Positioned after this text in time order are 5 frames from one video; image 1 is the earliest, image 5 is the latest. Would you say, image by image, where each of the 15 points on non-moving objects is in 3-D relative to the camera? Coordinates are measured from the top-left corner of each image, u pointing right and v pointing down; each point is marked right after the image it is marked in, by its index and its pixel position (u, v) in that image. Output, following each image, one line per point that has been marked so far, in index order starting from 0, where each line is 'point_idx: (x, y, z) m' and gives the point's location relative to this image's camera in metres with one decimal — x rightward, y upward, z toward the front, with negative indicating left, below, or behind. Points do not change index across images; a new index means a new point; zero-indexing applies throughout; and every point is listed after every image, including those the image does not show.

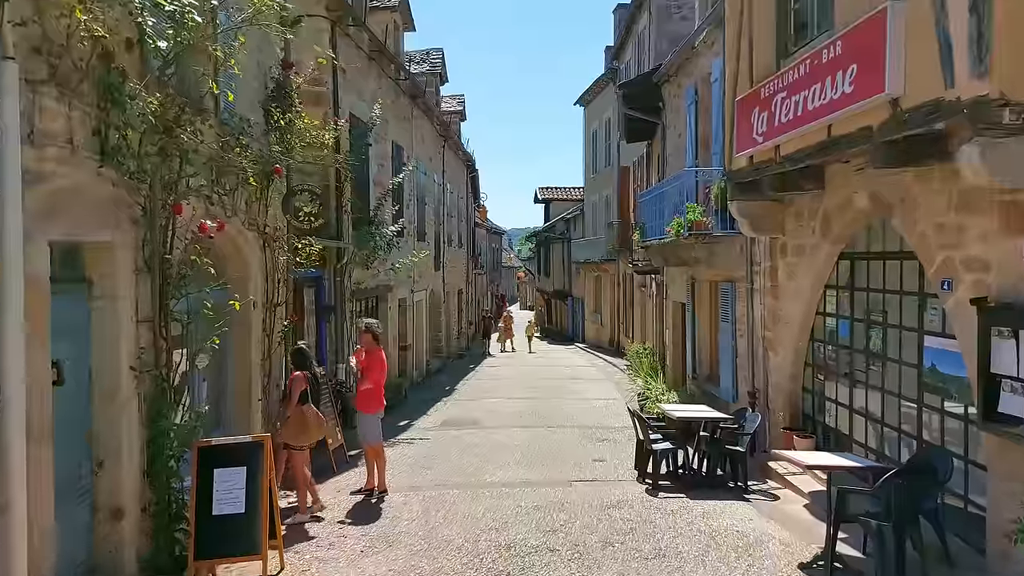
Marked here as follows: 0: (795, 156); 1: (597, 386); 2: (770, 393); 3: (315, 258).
0: (+2.8, +1.3, +6.1) m
1: (+2.1, -2.5, +15.6) m
2: (+3.3, -1.3, +8.0) m
3: (-3.0, +0.5, +9.3) m
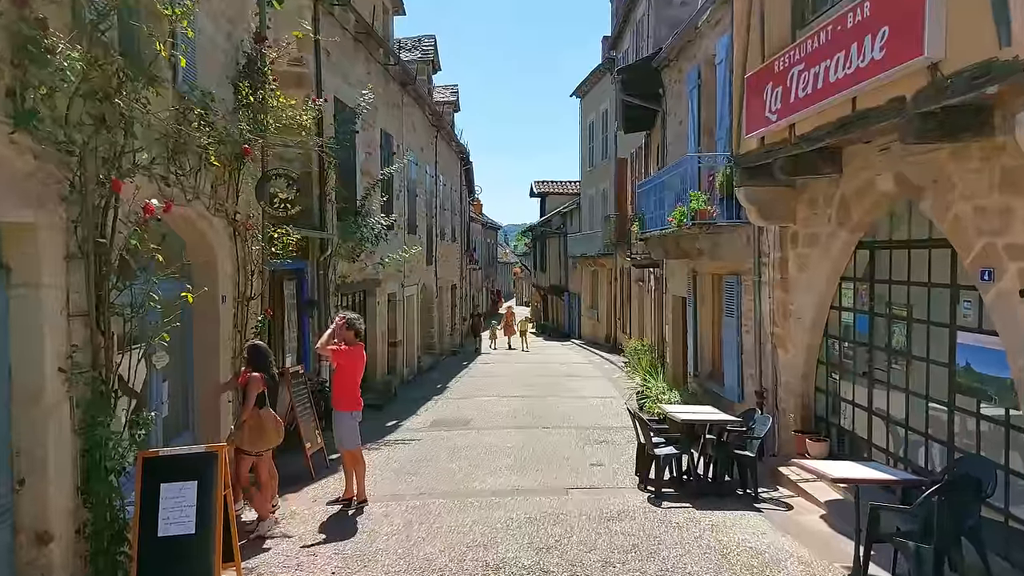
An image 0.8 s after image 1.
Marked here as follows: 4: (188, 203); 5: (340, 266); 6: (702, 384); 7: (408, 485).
0: (+2.7, +1.4, +5.5) m
1: (+2.0, -2.3, +15.1) m
2: (+3.2, -1.3, +7.5) m
3: (-3.1, +0.6, +8.7) m
4: (-3.0, +0.8, +5.8) m
5: (-3.2, +0.4, +11.5) m
6: (+3.1, -1.6, +10.3) m
7: (-1.2, -2.2, +7.0) m
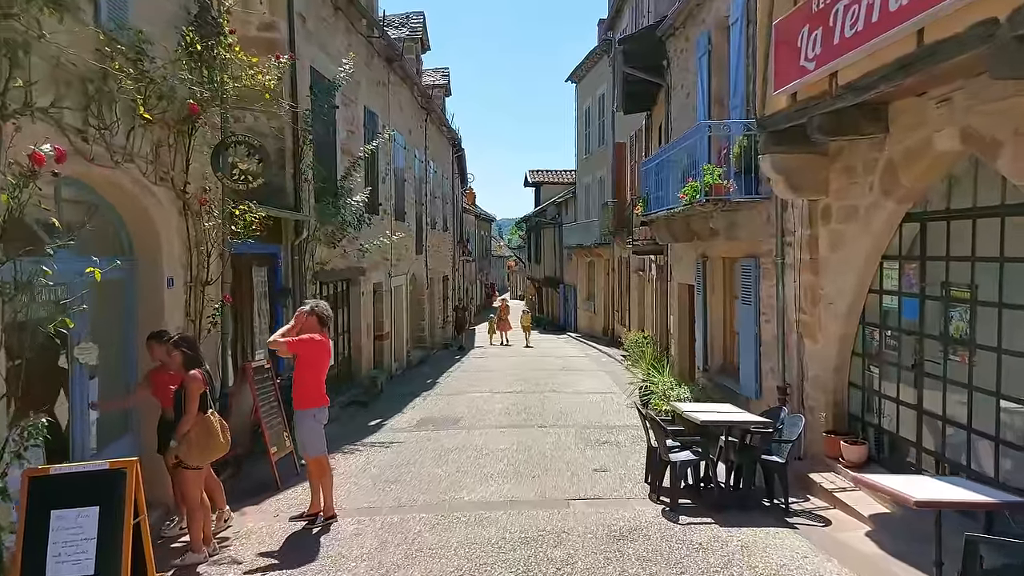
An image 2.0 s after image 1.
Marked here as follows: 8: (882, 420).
0: (+2.6, +1.5, +4.6) m
1: (+1.8, -2.1, +14.2) m
2: (+3.2, -1.1, +6.6) m
3: (-3.2, +0.8, +7.8) m
4: (-3.1, +1.0, +4.8) m
5: (-3.3, +0.6, +10.6) m
6: (+3.0, -1.4, +9.4) m
7: (-1.2, -2.1, +6.1) m
8: (+3.5, -1.3, +5.9) m
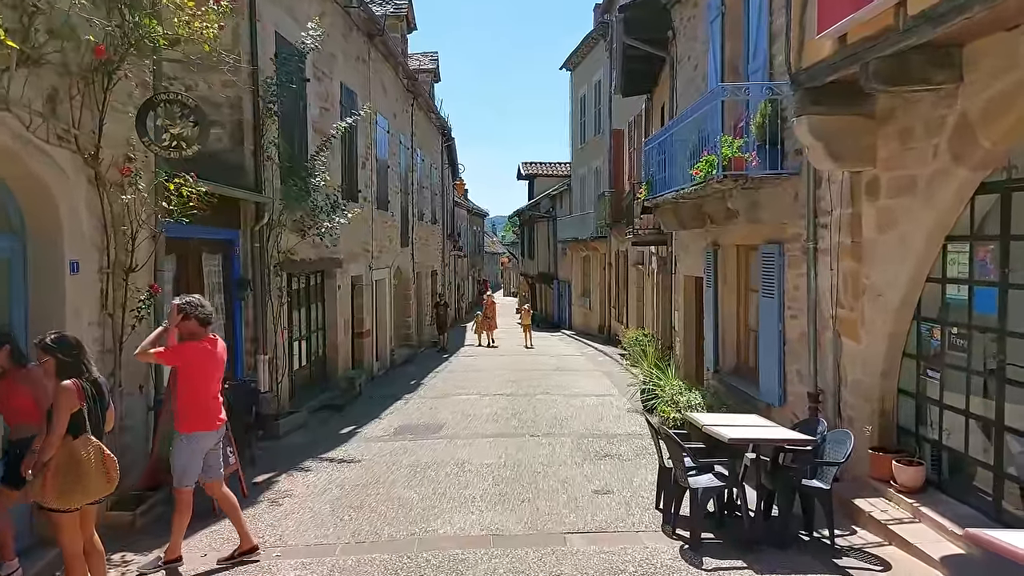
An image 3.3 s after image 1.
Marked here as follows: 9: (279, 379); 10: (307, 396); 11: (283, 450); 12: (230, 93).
0: (+2.5, +1.6, +3.6) m
1: (+1.6, -2.0, +13.2) m
2: (+3.0, -1.0, +5.6) m
3: (-3.3, +0.9, +6.7) m
4: (-3.2, +1.1, +3.8) m
5: (-3.5, +0.8, +9.5) m
6: (+2.9, -1.3, +8.4) m
7: (-1.4, -1.9, +5.0) m
8: (+3.4, -1.2, +4.9) m
9: (-3.4, -1.3, +9.1) m
10: (-3.5, -1.9, +10.6) m
11: (-3.0, -2.1, +8.0) m
12: (-3.8, +2.6, +8.4) m
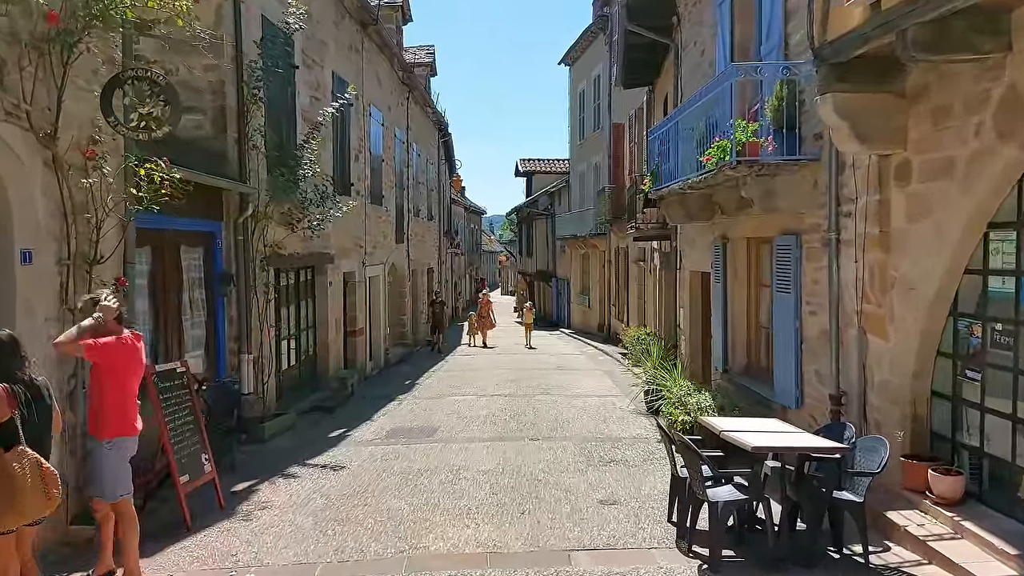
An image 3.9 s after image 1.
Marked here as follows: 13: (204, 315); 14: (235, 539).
0: (+2.5, +1.7, +3.2) m
1: (+1.6, -1.9, +12.8) m
2: (+3.0, -0.9, +5.2) m
3: (-3.3, +0.9, +6.3) m
4: (-3.2, +1.1, +3.3) m
5: (-3.5, +0.8, +9.0) m
6: (+2.9, -1.2, +8.0) m
7: (-1.4, -1.9, +4.6) m
8: (+3.4, -1.1, +4.4) m
9: (-3.4, -1.3, +8.6) m
10: (-3.6, -1.8, +10.1) m
11: (-3.0, -2.0, +7.5) m
12: (-3.8, +2.7, +7.9) m
13: (-3.8, -0.3, +7.5) m
14: (-2.1, -1.9, +4.8) m
